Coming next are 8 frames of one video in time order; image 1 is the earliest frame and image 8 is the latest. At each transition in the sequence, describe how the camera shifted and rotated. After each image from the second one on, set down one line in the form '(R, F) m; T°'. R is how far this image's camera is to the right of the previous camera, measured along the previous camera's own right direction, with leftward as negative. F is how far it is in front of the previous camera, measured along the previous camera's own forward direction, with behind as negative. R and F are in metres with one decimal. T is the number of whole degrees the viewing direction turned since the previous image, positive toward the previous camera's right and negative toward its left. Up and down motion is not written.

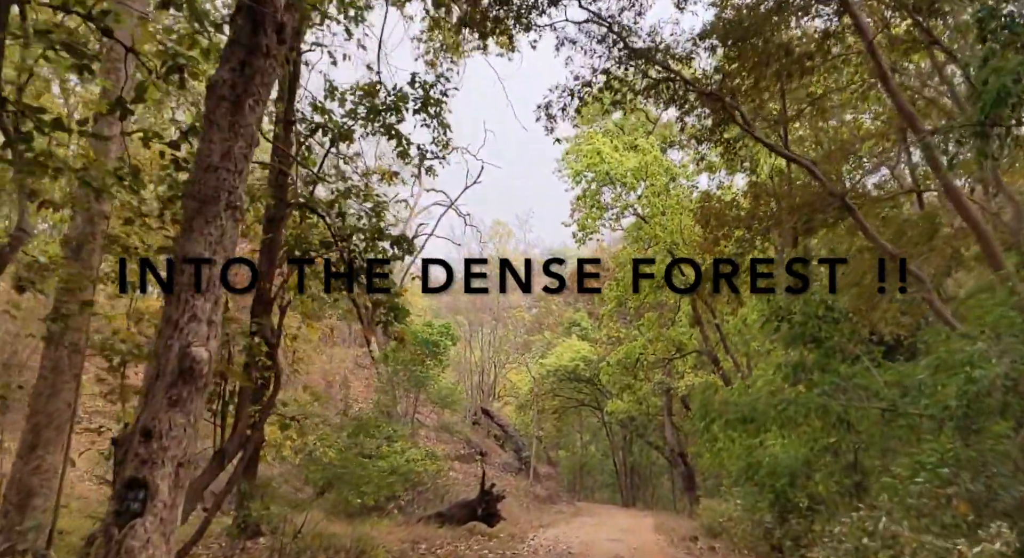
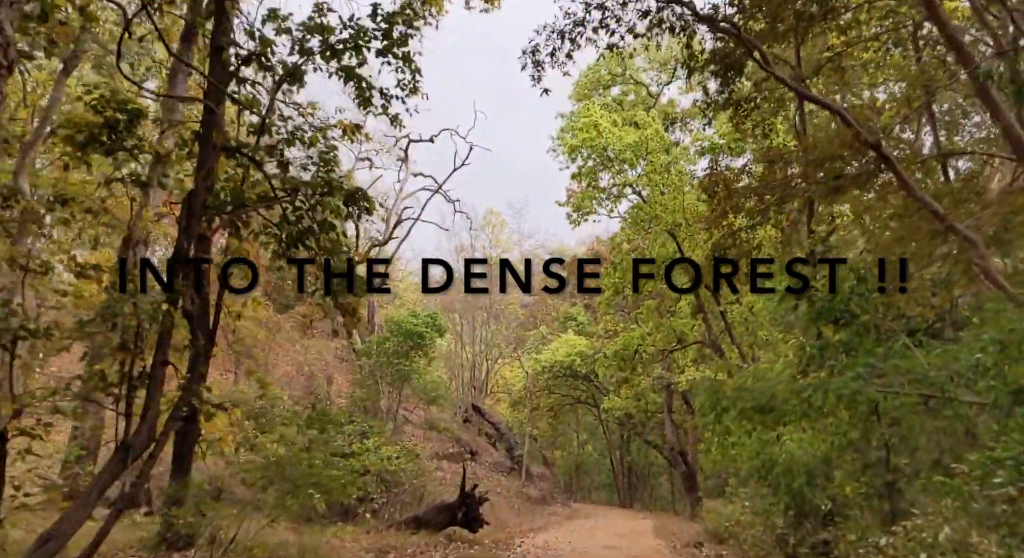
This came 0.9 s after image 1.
(+0.2, +1.1) m; 0°
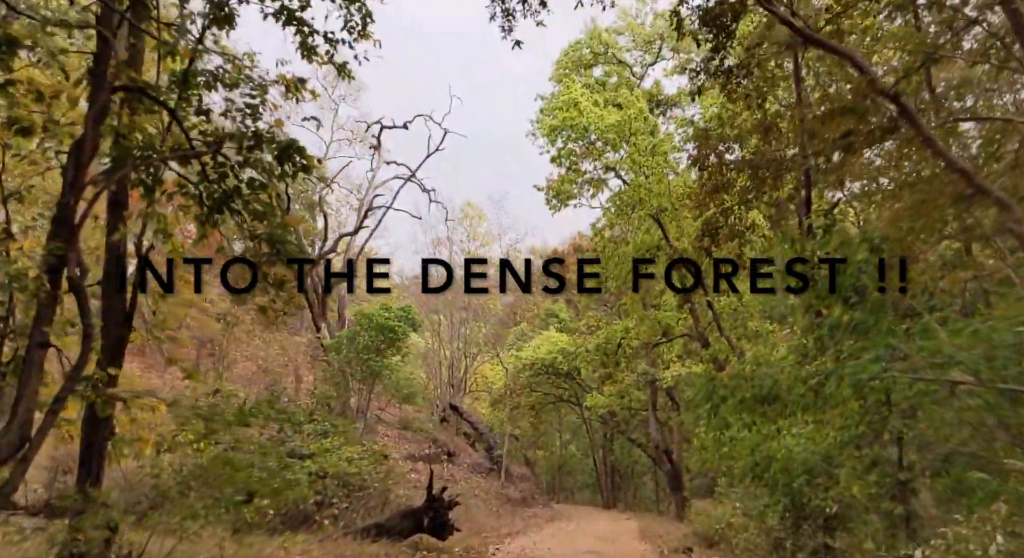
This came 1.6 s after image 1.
(+0.1, +0.8) m; +1°
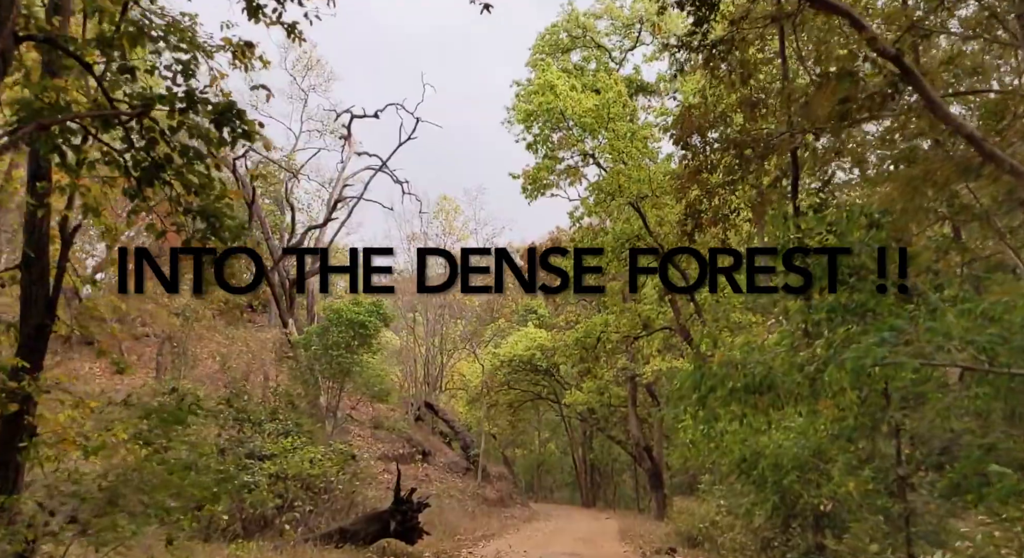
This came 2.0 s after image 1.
(+0.1, +0.5) m; +2°
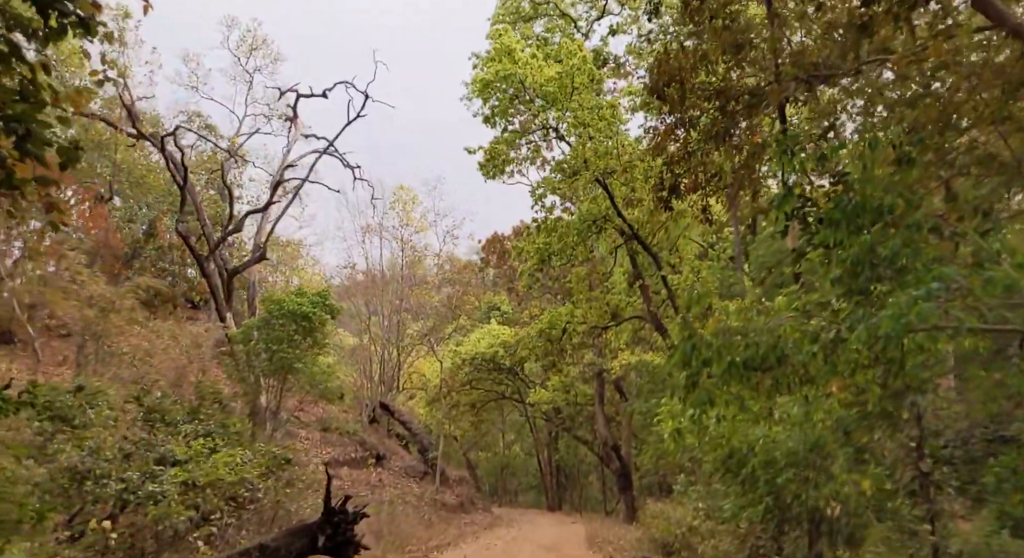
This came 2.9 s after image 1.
(+0.1, +1.1) m; +3°
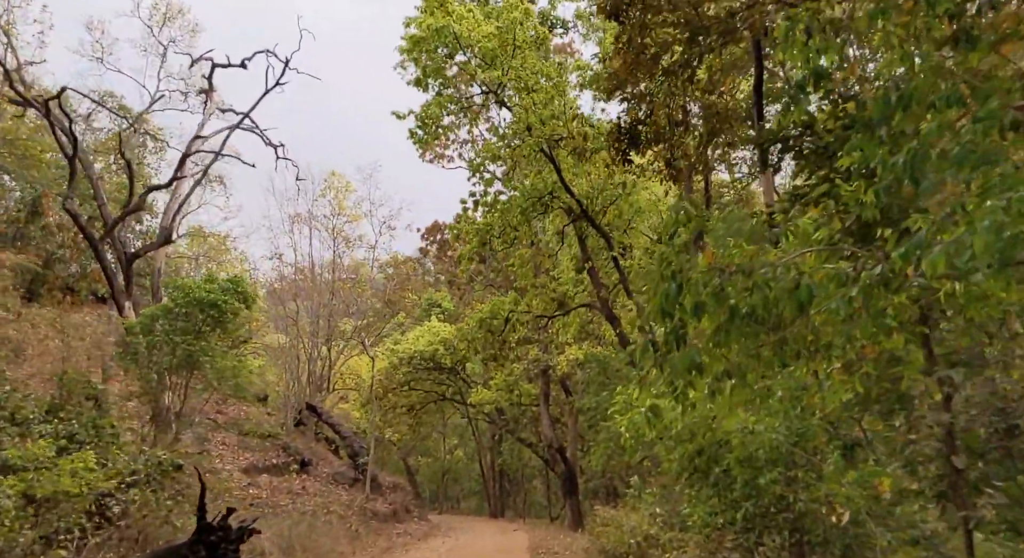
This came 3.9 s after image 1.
(+0.1, +1.2) m; +4°
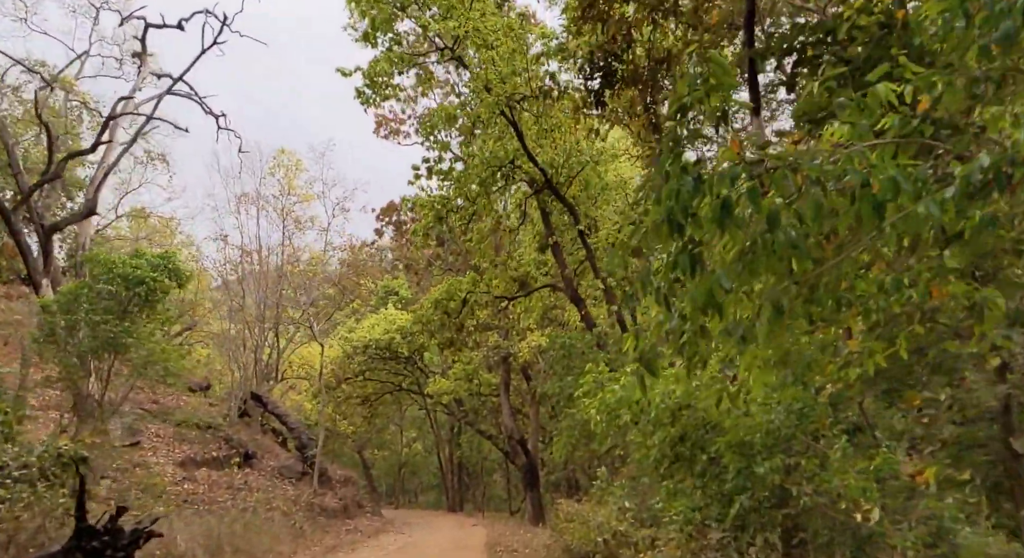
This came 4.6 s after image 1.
(+0.1, +0.9) m; +3°
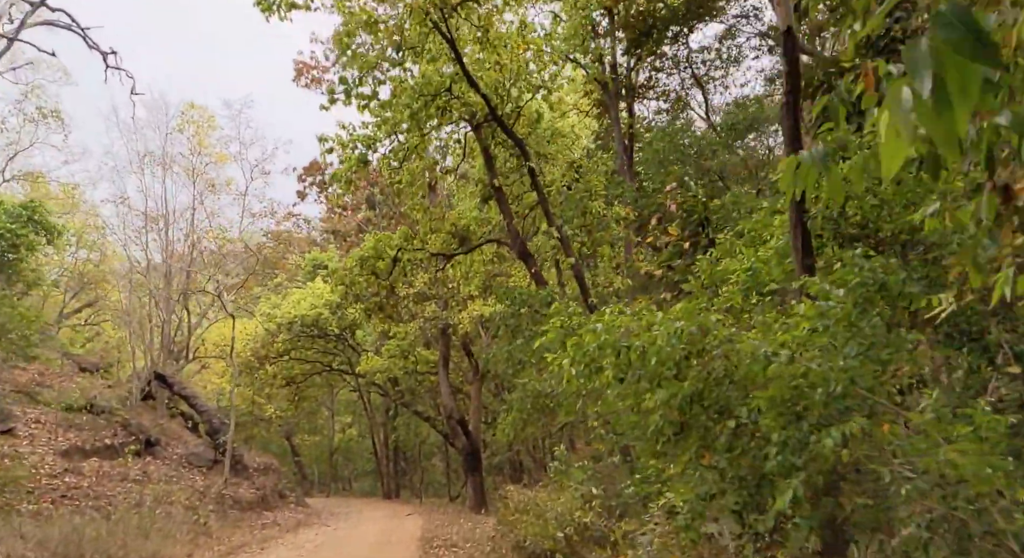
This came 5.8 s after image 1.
(0.0, +1.5) m; +5°
